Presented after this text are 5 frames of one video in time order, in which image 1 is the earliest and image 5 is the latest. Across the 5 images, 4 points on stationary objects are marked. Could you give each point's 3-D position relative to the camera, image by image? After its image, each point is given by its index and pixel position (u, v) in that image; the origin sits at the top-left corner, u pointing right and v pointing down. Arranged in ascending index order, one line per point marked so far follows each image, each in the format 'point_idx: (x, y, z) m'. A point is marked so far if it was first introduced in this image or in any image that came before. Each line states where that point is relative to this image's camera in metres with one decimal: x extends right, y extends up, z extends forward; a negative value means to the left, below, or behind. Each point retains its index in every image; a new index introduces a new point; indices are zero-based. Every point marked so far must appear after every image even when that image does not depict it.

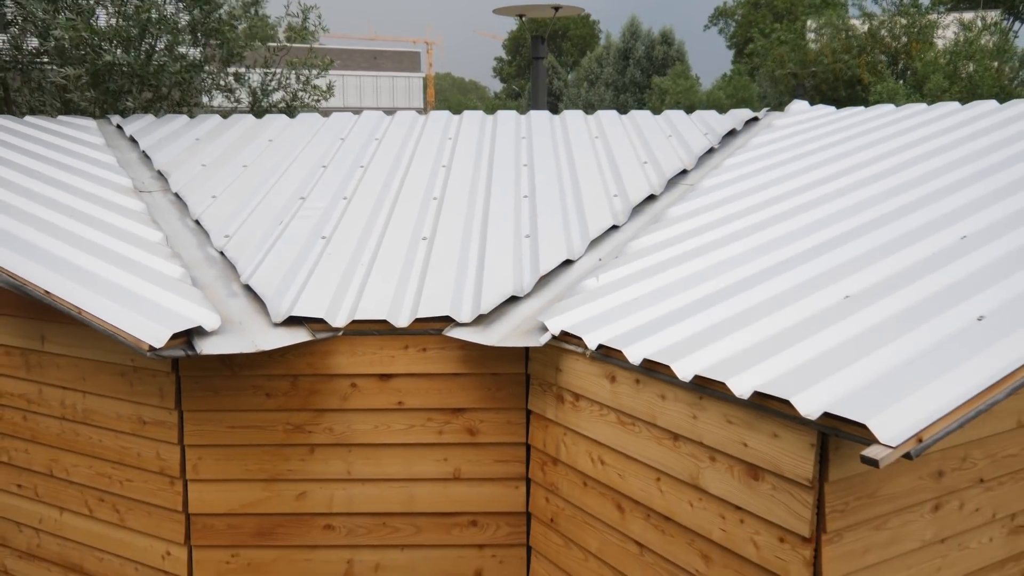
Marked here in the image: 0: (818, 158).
0: (+1.8, +0.8, +5.1) m
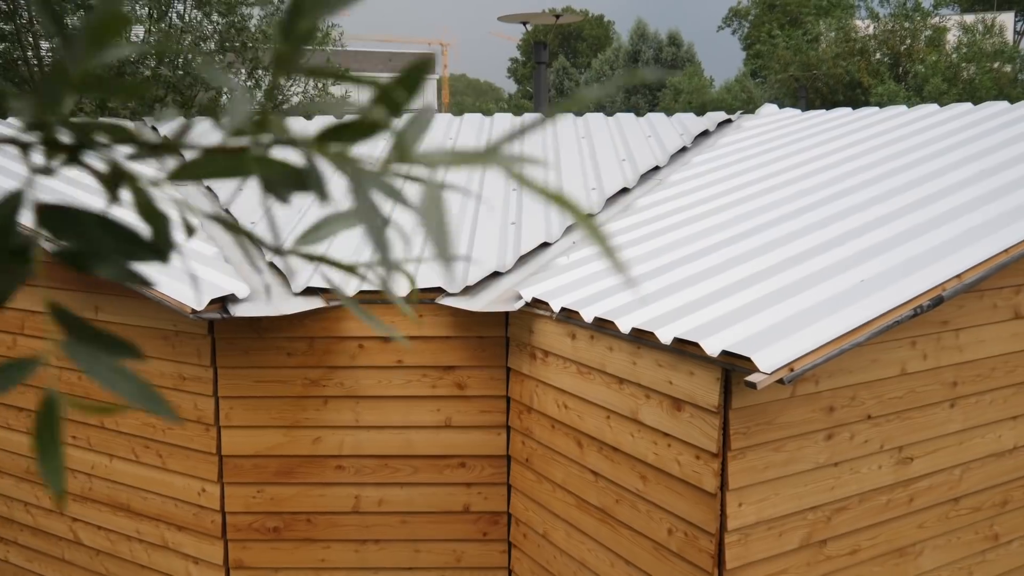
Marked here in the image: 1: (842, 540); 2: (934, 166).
0: (+1.7, +0.9, +5.7) m
1: (+1.3, -1.0, +3.5) m
2: (+2.2, +0.6, +4.5) m
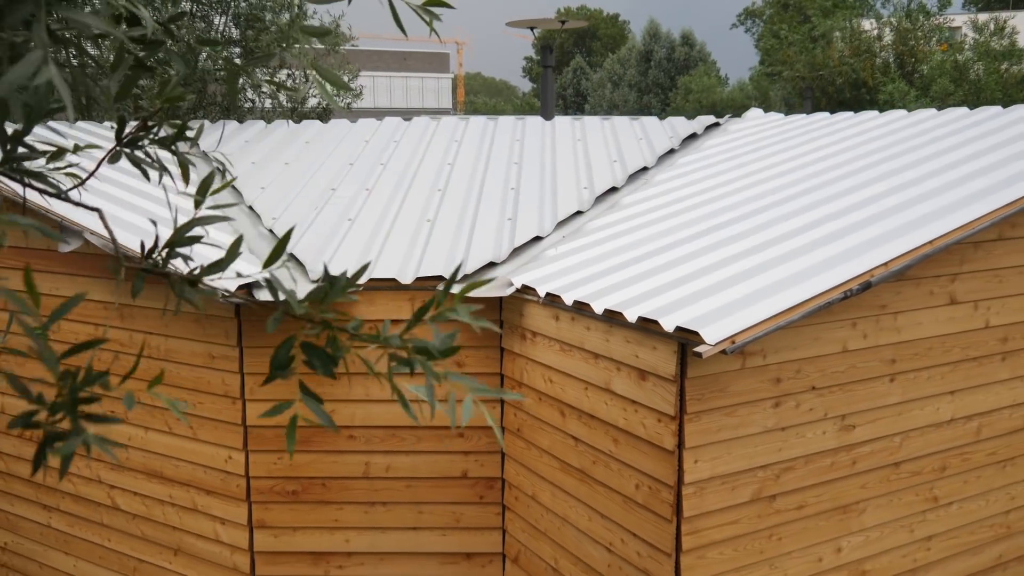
0: (+1.7, +0.9, +6.2) m
1: (+1.3, -1.0, +4.0) m
2: (+2.2, +0.7, +5.0) m
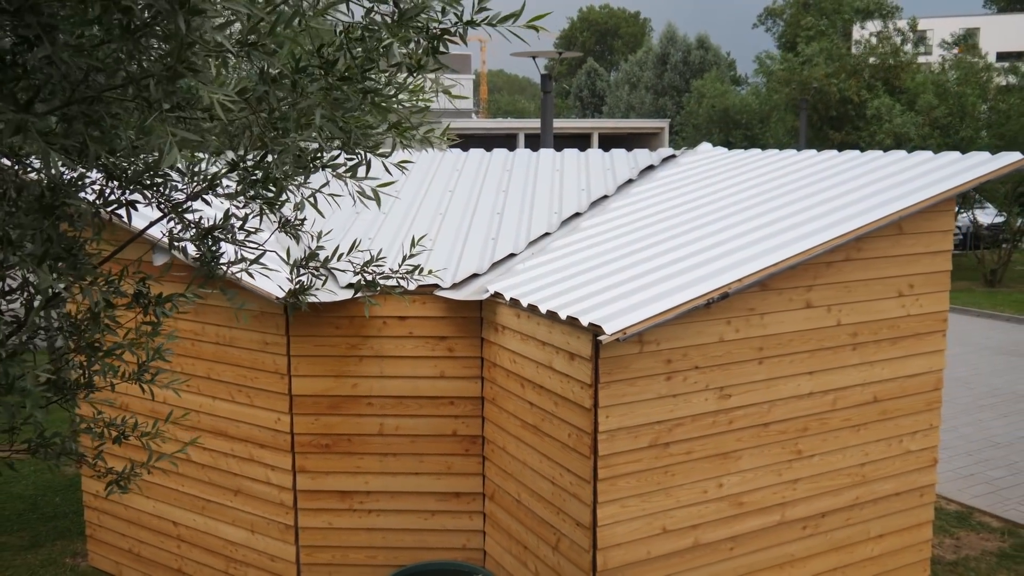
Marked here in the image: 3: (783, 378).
0: (+1.6, +0.9, +7.8) m
1: (+1.1, -1.0, +5.6) m
2: (+2.0, +0.6, +6.6) m
3: (+1.9, -0.6, +5.9) m
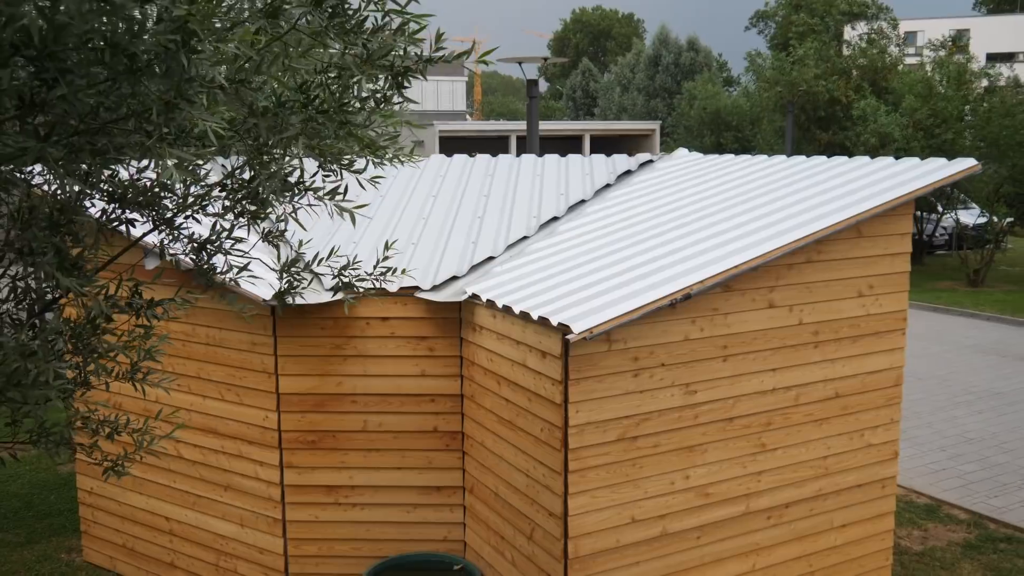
0: (+1.4, +0.9, +8.1) m
1: (+0.9, -1.0, +5.9) m
2: (+1.8, +0.6, +6.9) m
3: (+1.7, -0.6, +6.2) m
